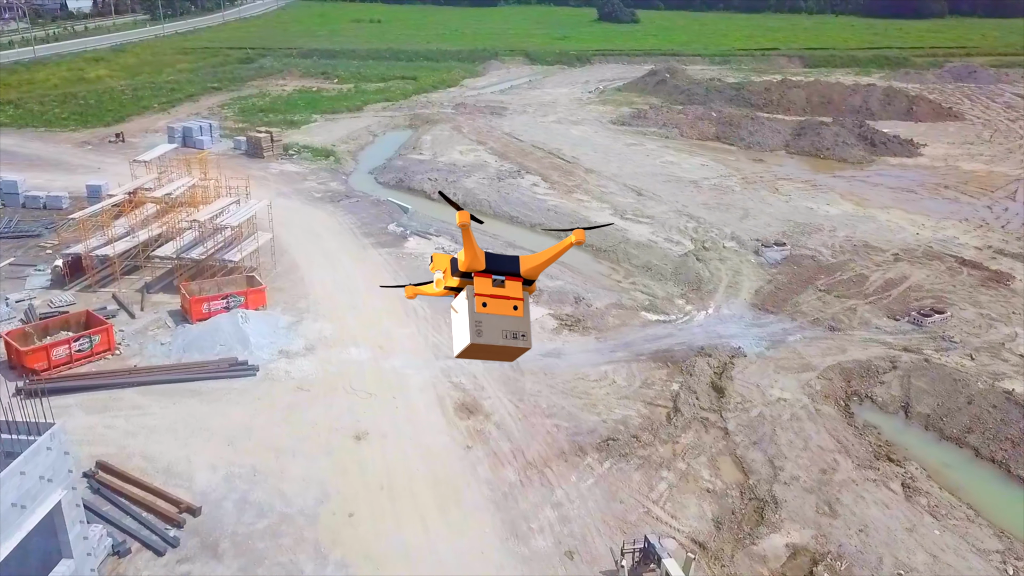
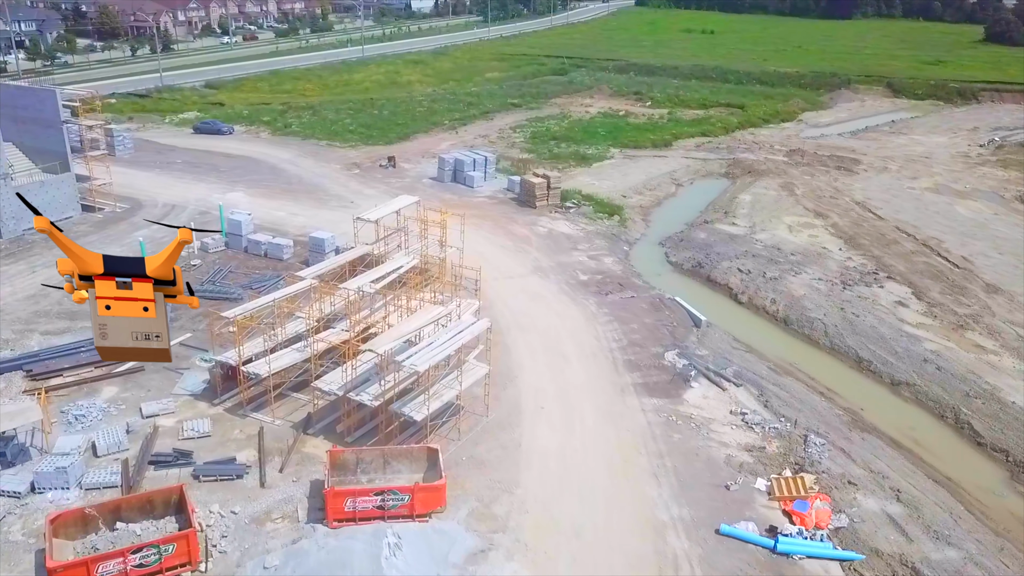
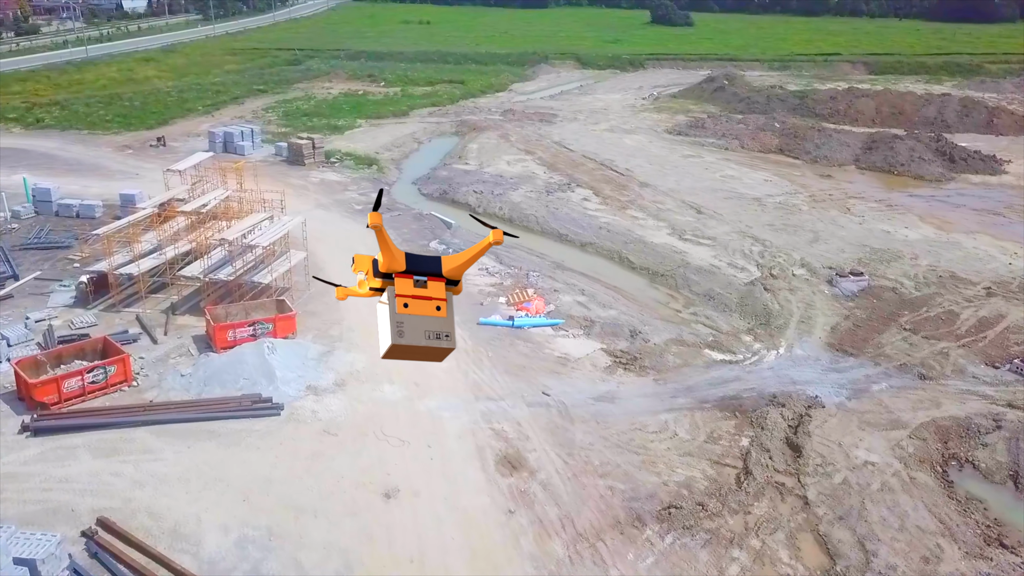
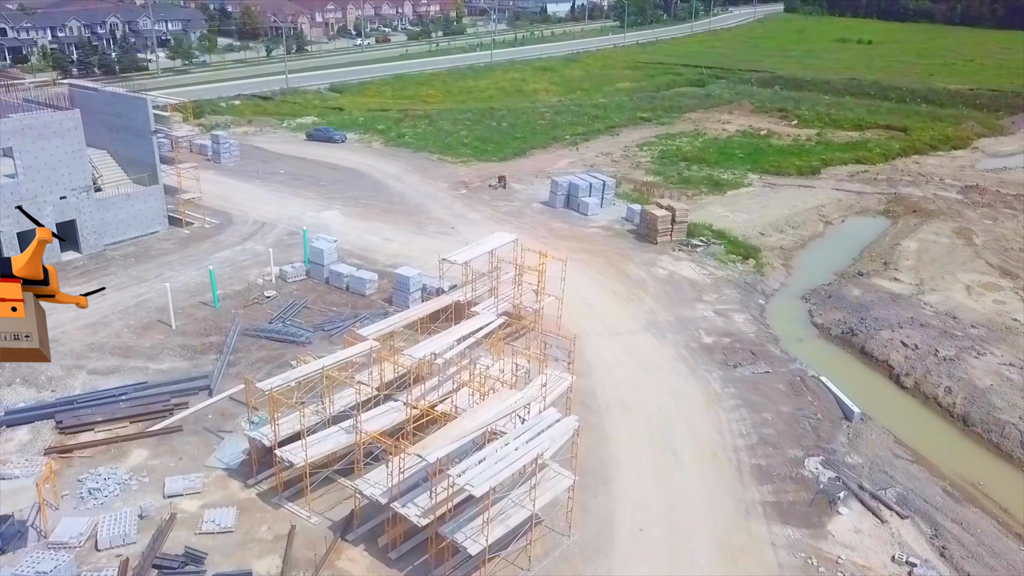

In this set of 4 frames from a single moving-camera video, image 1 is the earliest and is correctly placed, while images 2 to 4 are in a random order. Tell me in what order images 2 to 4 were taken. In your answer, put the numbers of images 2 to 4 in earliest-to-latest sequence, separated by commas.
3, 2, 4
